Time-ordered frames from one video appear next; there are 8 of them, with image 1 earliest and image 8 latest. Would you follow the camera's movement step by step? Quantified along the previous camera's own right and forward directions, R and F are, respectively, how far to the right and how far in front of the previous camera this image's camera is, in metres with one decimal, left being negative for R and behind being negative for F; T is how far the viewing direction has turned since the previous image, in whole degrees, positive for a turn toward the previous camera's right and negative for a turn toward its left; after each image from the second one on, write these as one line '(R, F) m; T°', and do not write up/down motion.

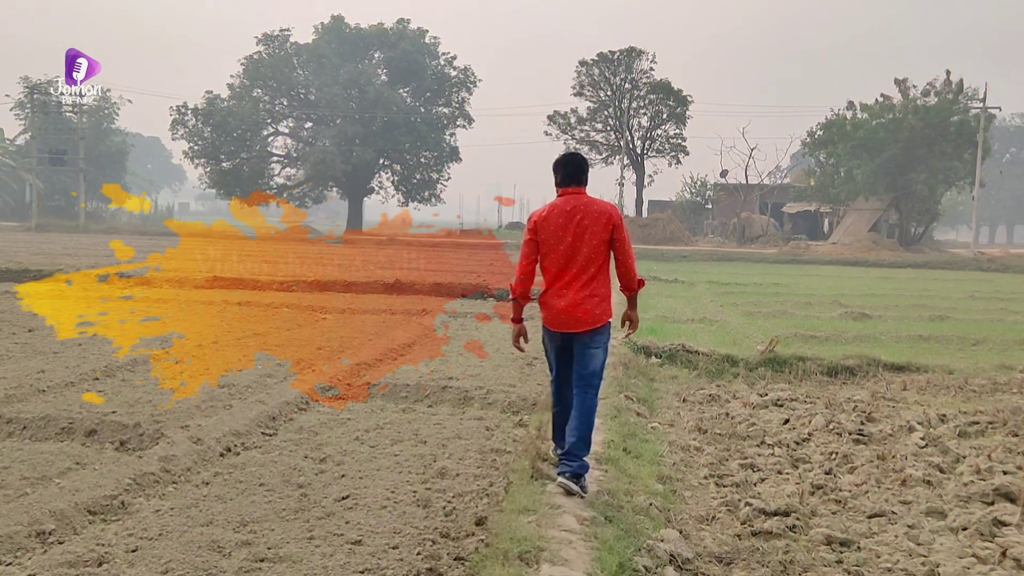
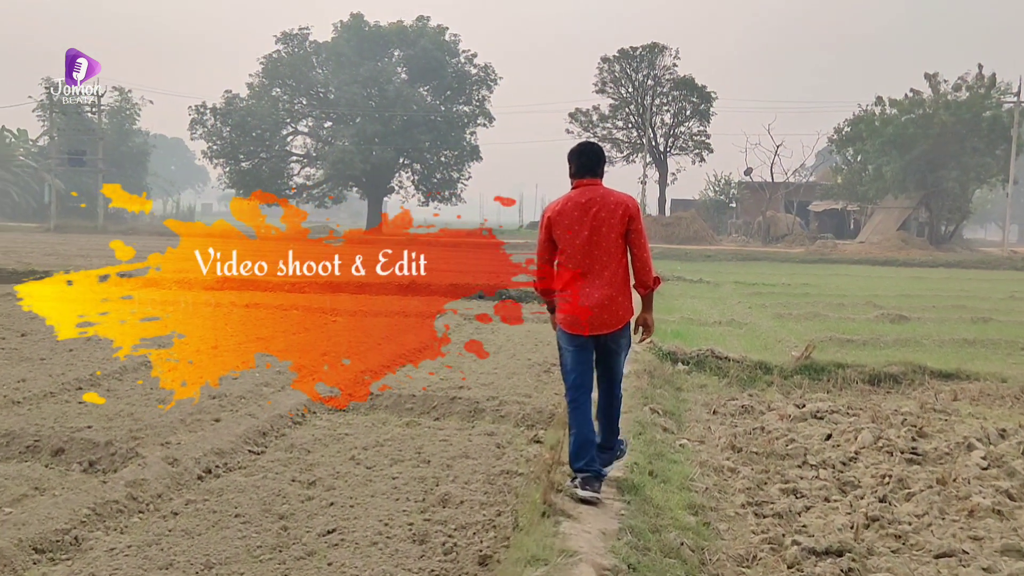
(0.0, +0.5) m; -1°
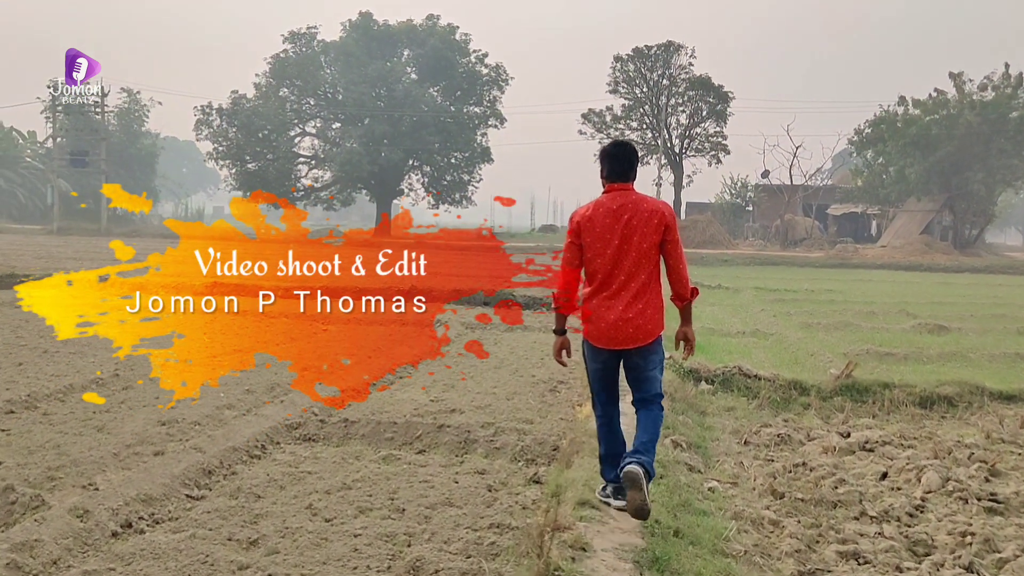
(+0.1, +0.9) m; -1°
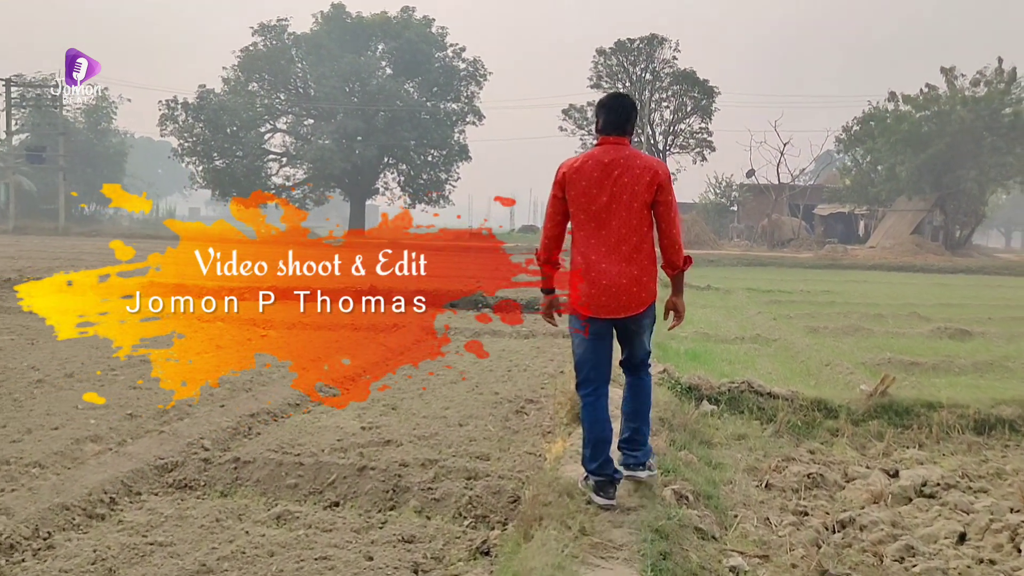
(+0.1, +1.3) m; +1°
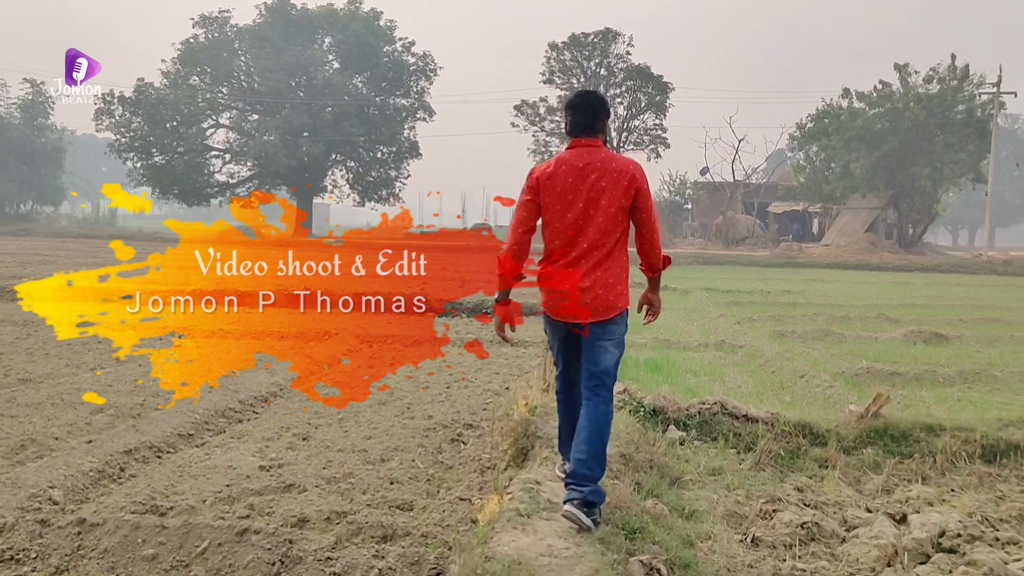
(+0.1, +0.8) m; +3°
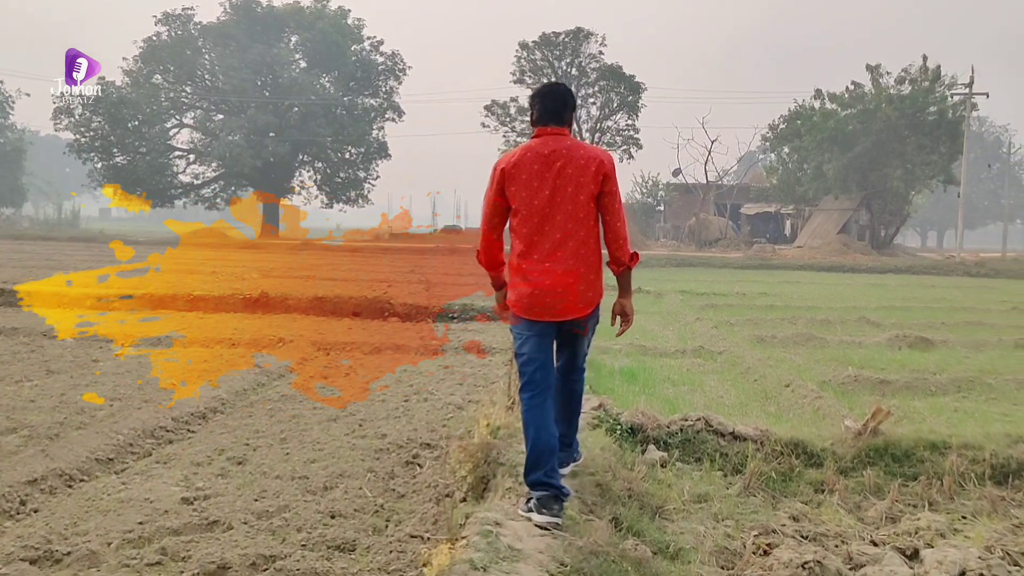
(0.0, +0.5) m; +2°
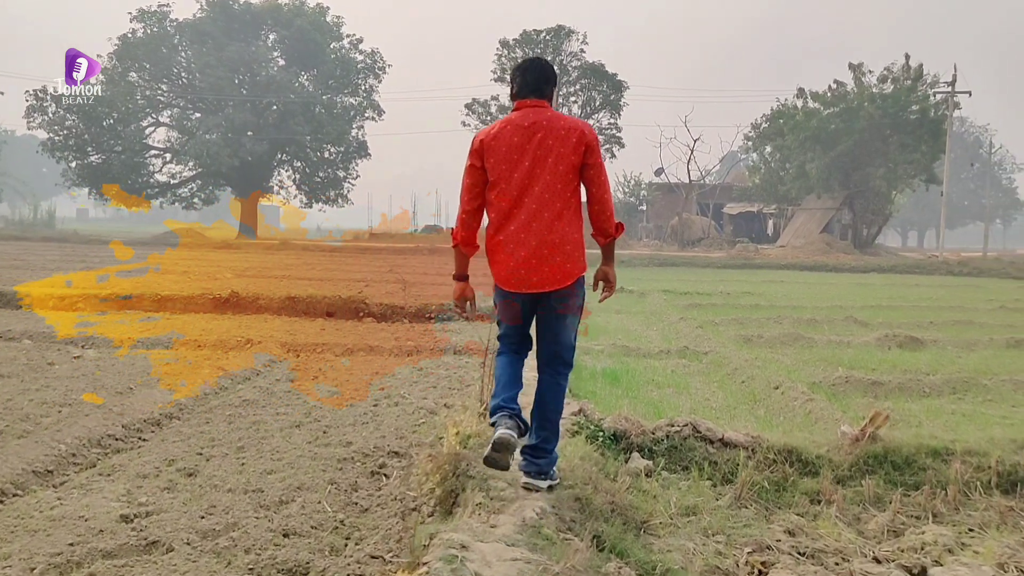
(0.0, +0.3) m; +1°
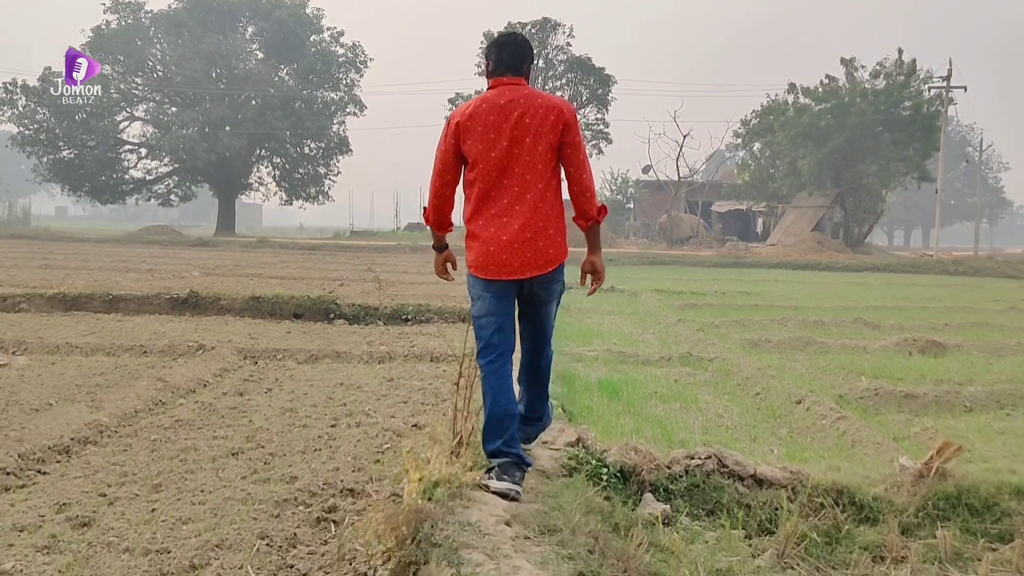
(0.0, +0.8) m; +1°
